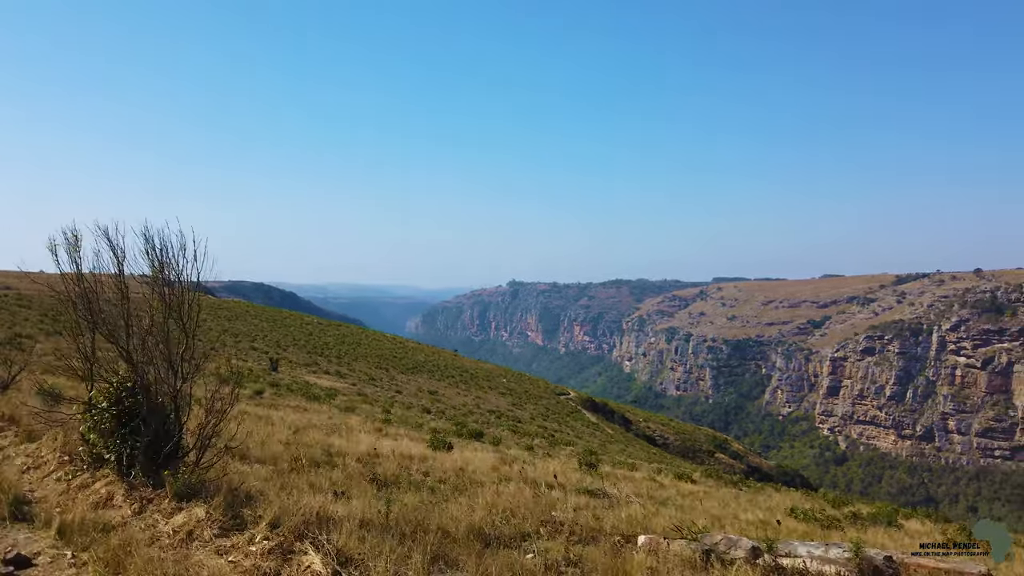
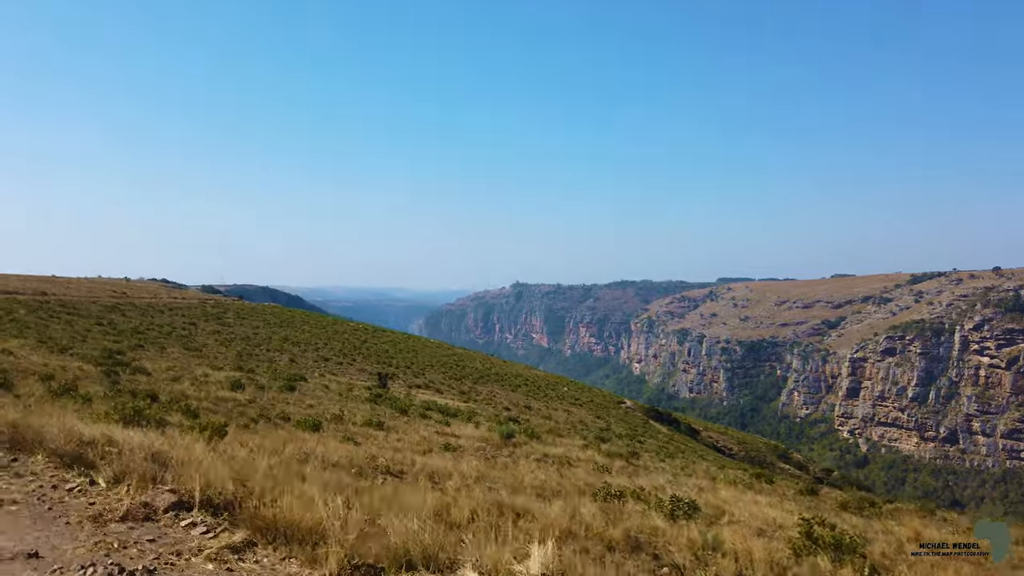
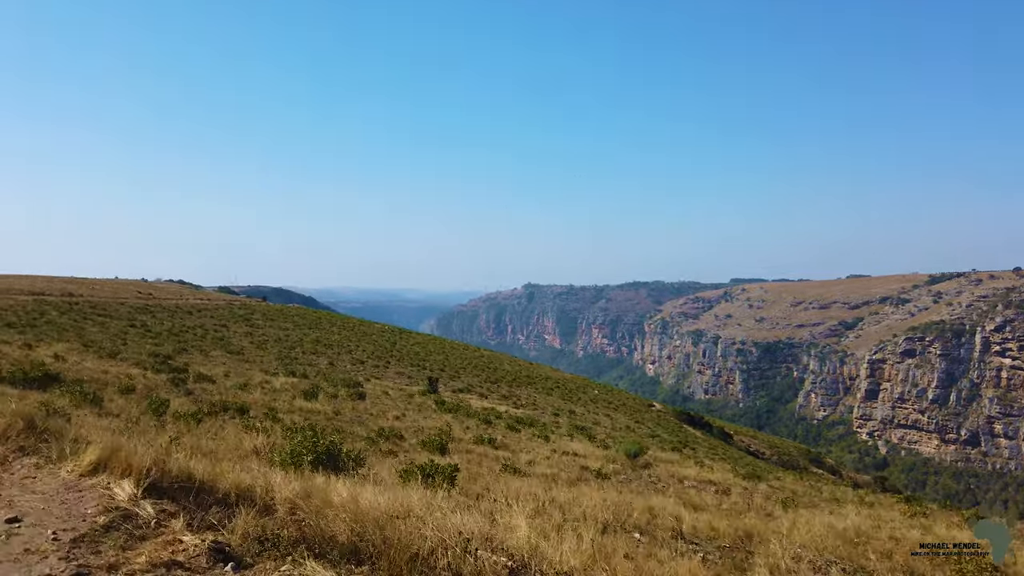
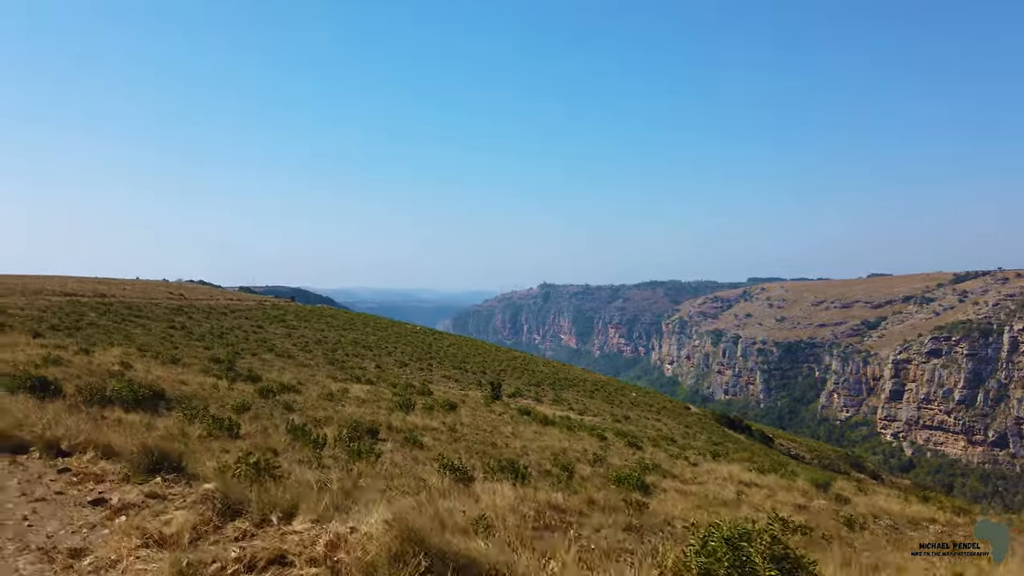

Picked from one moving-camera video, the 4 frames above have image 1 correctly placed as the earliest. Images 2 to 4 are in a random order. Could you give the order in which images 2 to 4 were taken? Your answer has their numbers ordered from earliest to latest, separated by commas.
2, 3, 4
